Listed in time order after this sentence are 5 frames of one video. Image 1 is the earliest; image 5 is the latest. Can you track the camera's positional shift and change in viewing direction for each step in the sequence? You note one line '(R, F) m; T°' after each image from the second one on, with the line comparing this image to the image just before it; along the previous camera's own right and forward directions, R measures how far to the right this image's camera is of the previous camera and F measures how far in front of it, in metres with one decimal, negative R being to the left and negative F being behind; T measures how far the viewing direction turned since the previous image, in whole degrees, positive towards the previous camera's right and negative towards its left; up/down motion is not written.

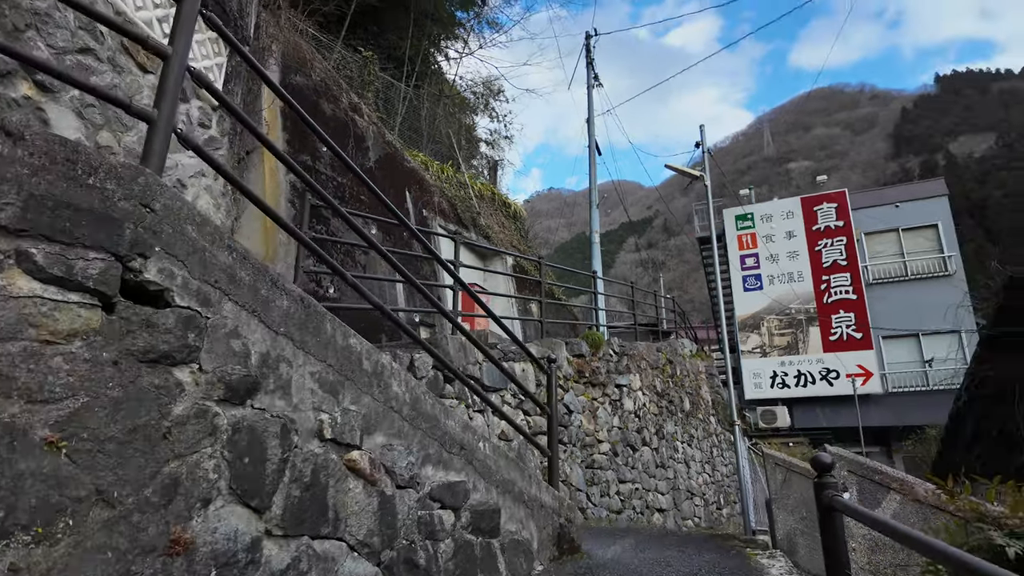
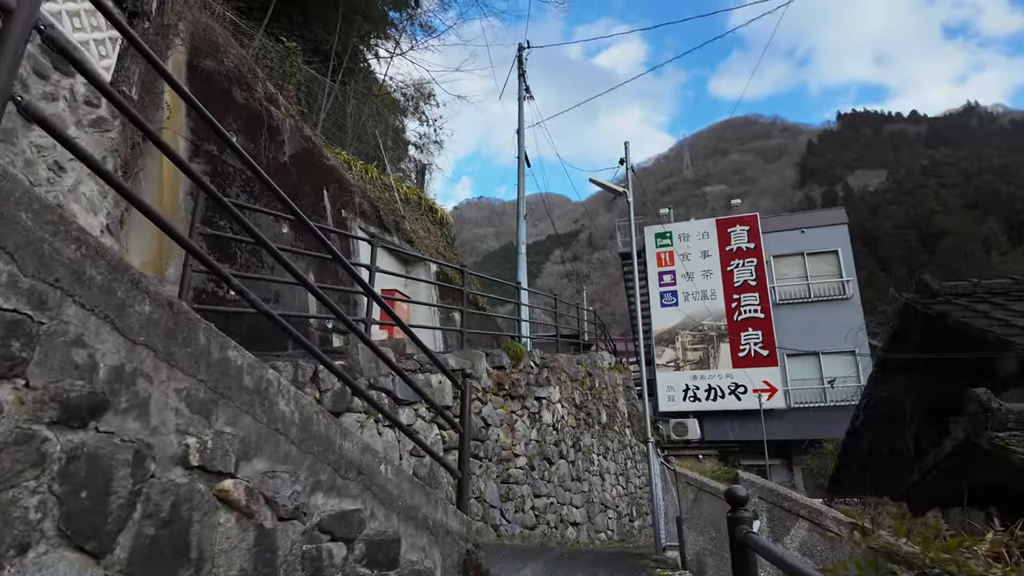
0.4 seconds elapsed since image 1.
(+0.1, +0.1) m; +7°
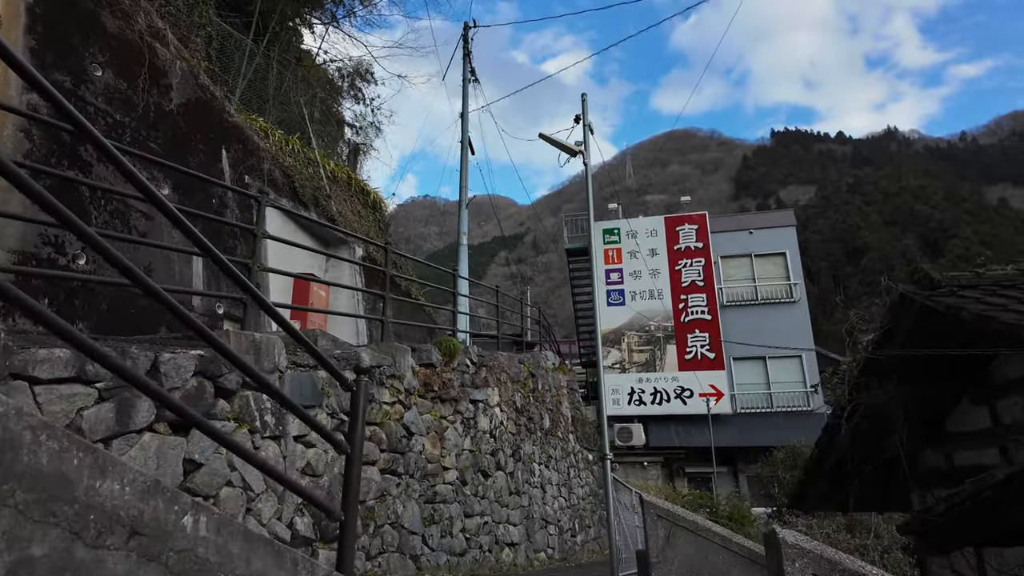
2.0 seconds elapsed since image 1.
(+0.1, +0.8) m; +5°
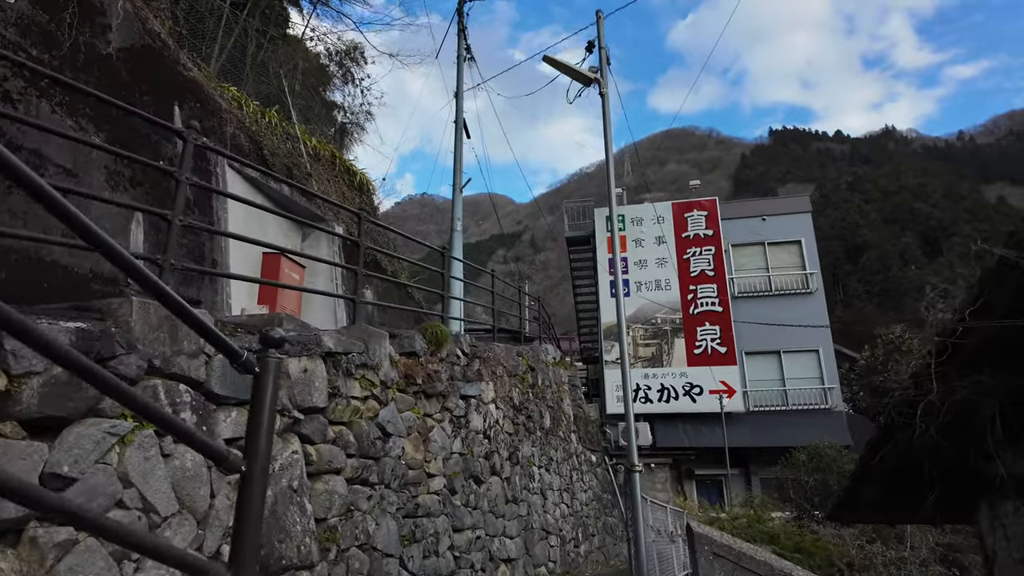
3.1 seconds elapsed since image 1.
(0.0, +0.7) m; 0°
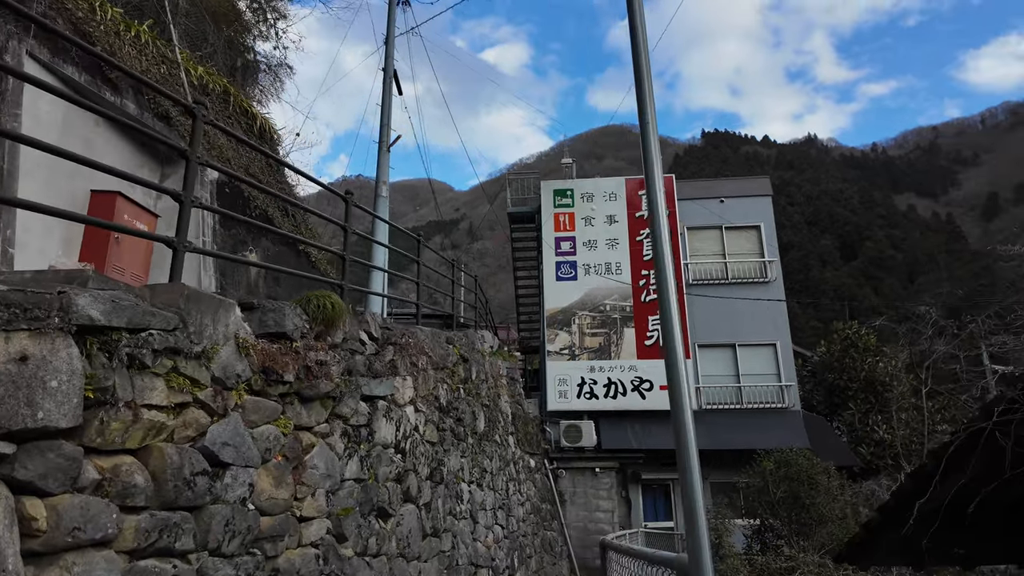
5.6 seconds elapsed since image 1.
(+0.1, +1.3) m; +6°
